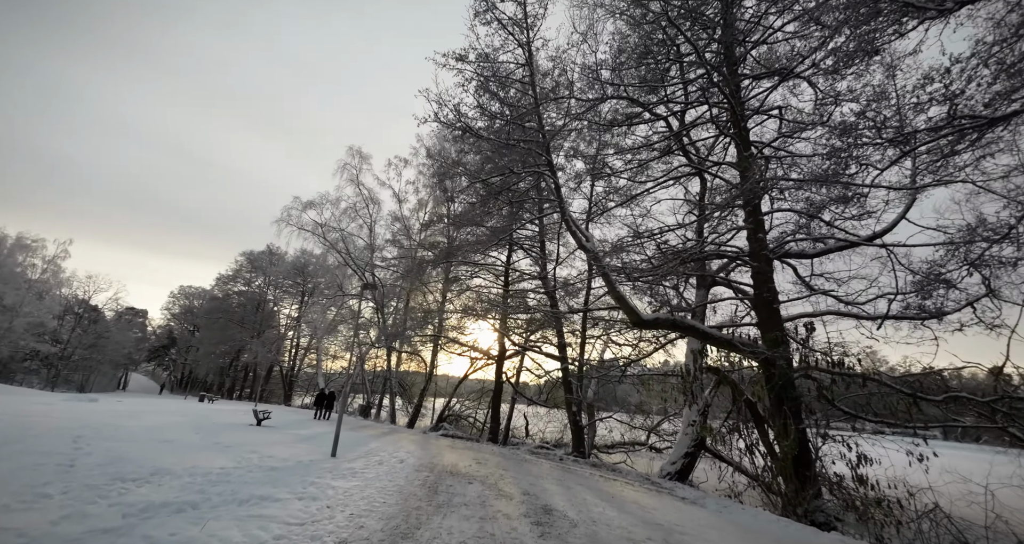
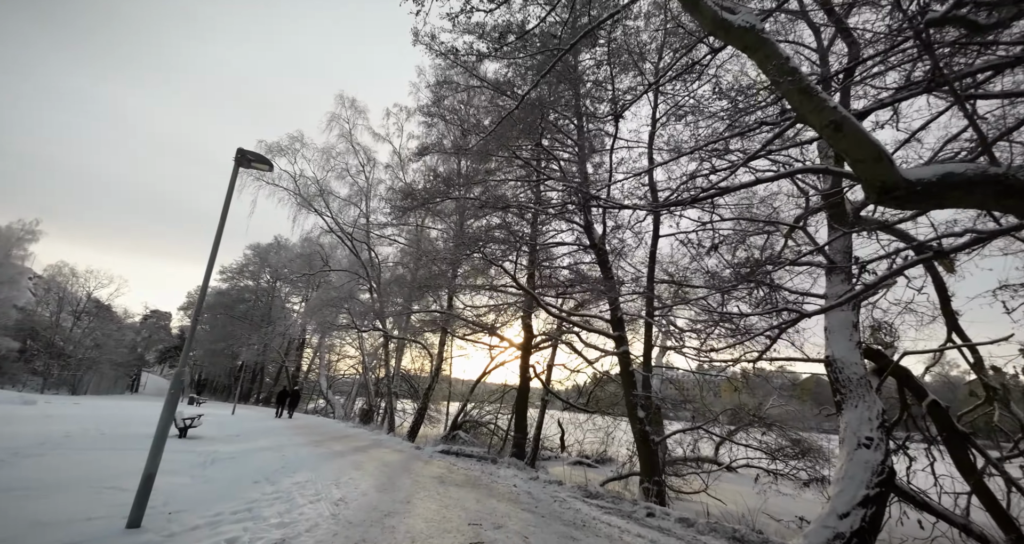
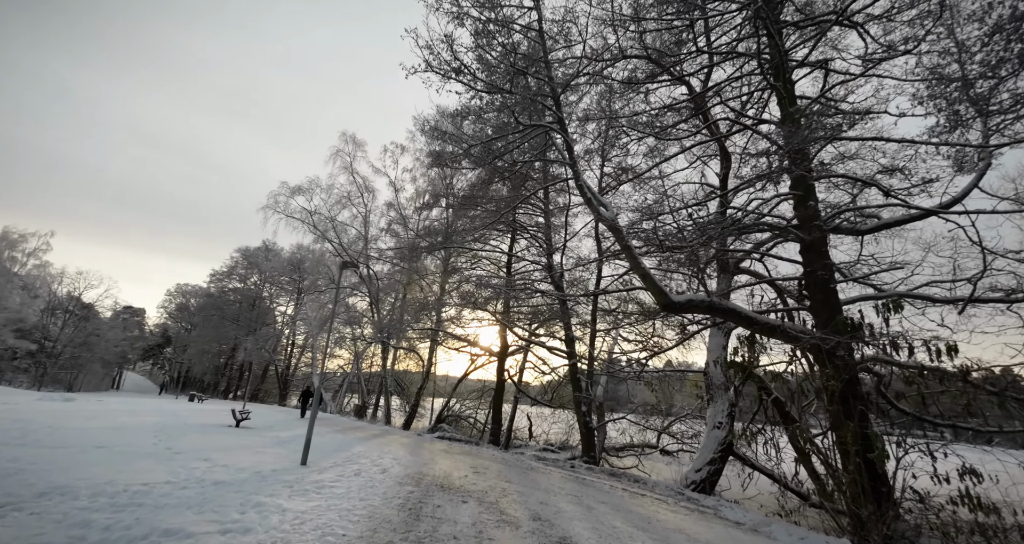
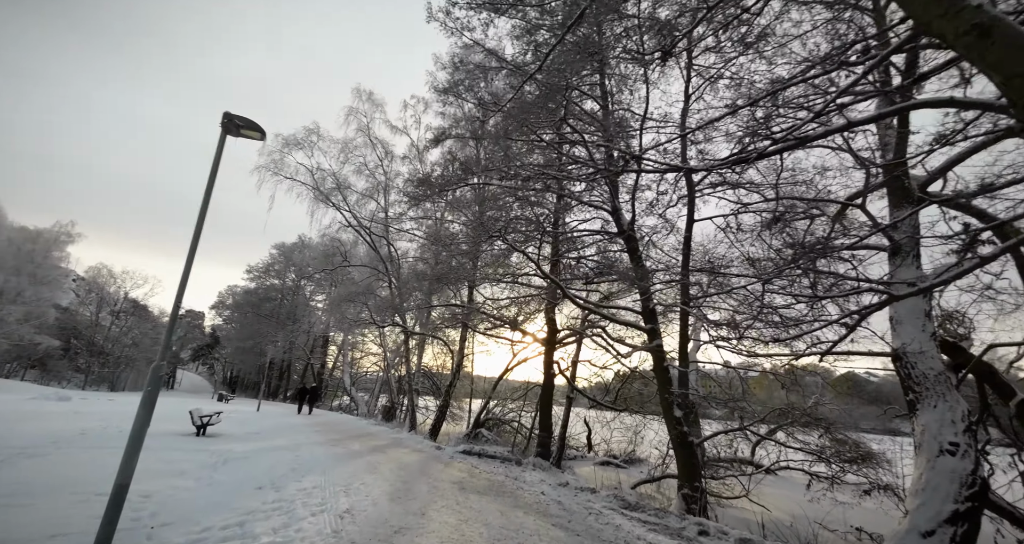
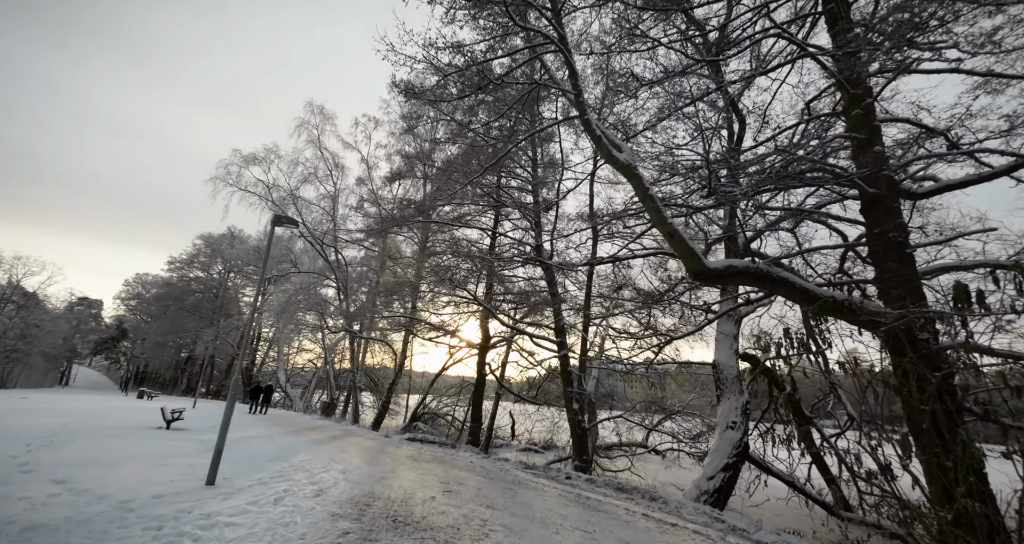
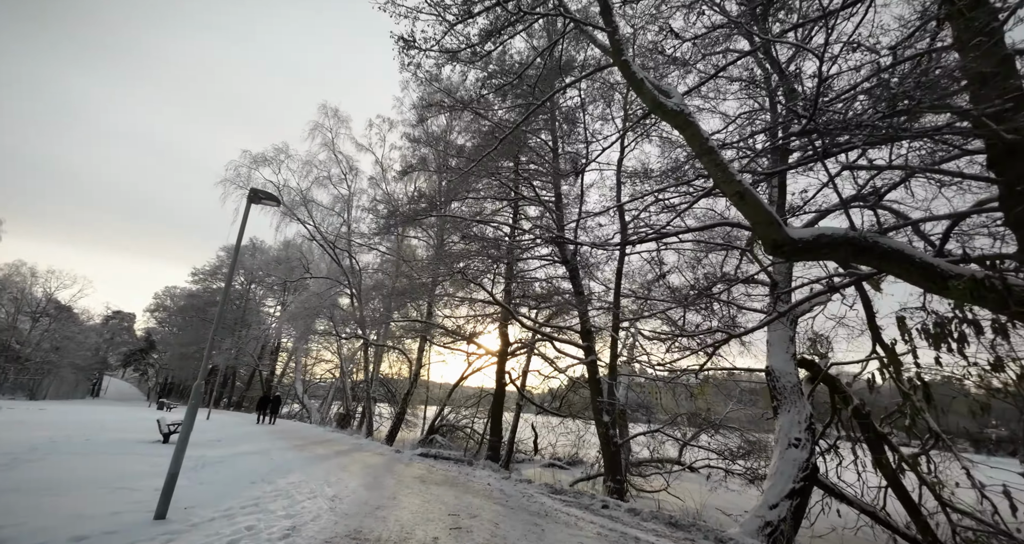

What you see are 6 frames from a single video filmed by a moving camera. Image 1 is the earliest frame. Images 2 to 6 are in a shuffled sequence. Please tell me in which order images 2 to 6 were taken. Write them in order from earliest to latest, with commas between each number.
3, 5, 6, 2, 4
